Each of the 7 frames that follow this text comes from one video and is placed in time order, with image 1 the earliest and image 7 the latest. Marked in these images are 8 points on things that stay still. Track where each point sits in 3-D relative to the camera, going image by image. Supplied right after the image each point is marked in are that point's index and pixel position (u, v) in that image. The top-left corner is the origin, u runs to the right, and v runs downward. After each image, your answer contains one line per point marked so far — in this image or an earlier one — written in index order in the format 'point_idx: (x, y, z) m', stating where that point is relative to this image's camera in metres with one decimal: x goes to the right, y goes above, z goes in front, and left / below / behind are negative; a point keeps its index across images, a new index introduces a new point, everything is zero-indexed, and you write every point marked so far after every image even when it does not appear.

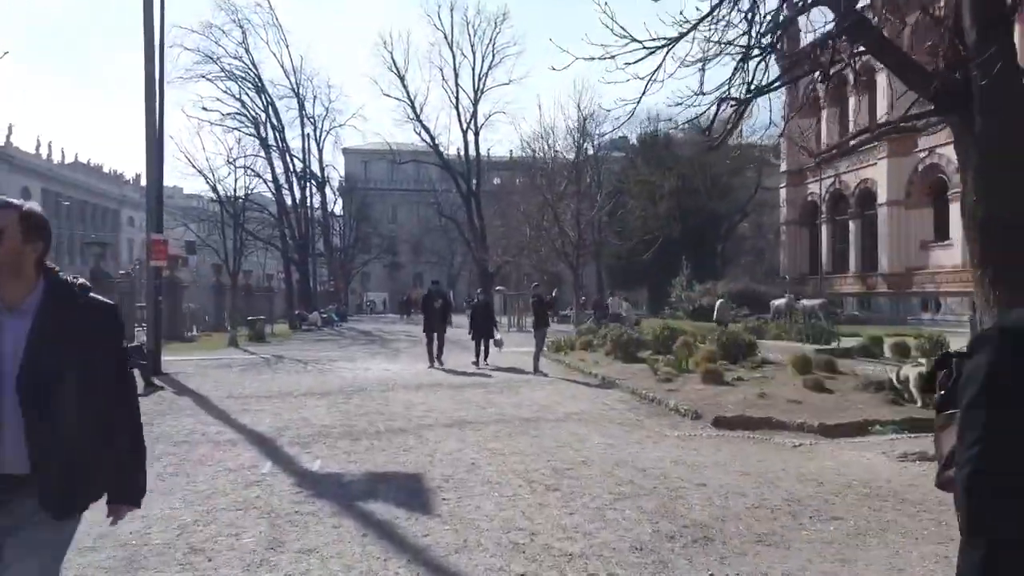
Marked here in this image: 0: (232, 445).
0: (-3.7, -2.1, +9.9) m
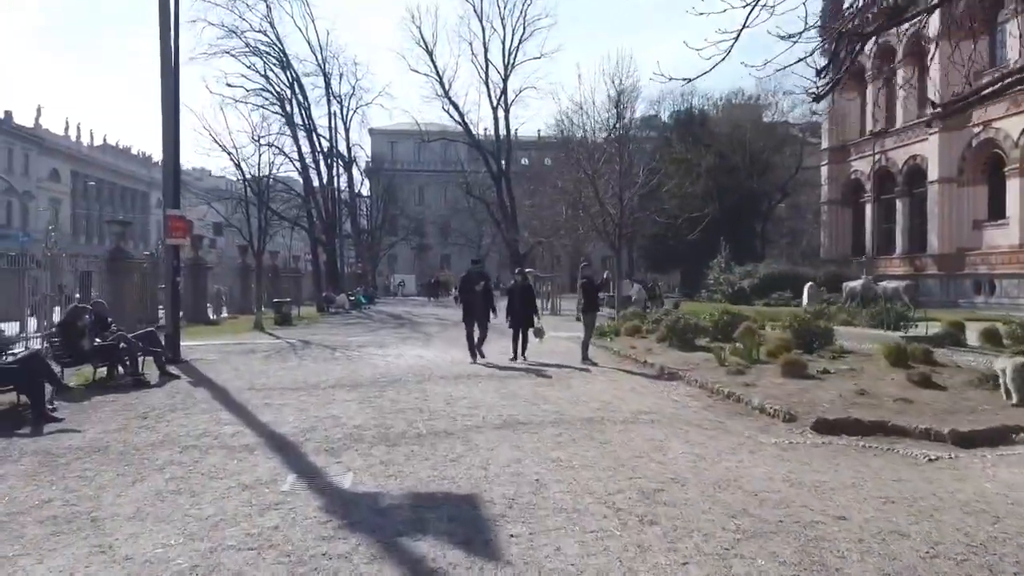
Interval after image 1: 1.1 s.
0: (-3.0, -1.8, +8.4) m
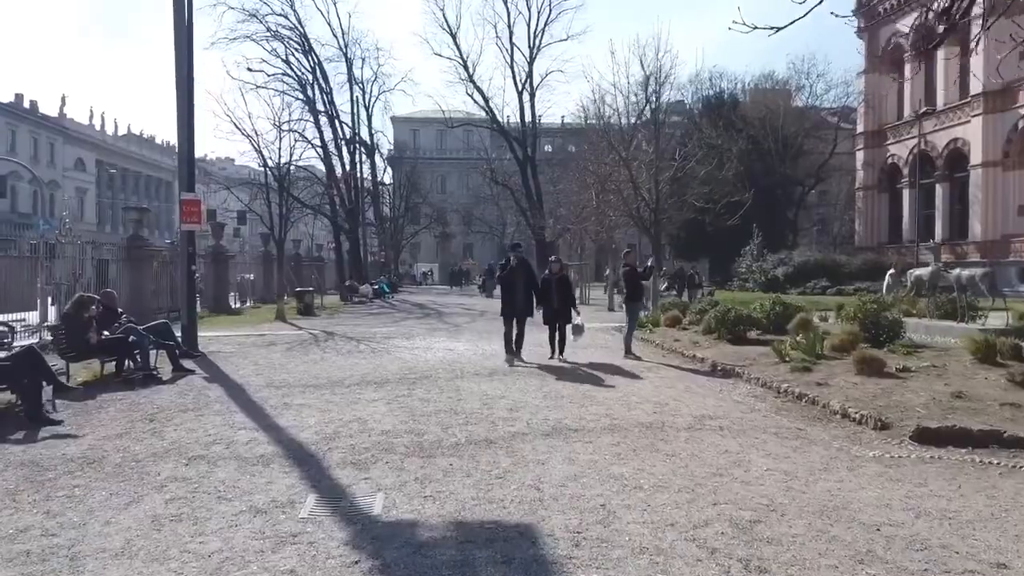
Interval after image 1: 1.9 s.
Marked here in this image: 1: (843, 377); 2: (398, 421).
0: (-2.4, -1.7, +7.3) m
1: (+4.9, -1.3, +11.3) m
2: (-1.4, -1.6, +9.4) m
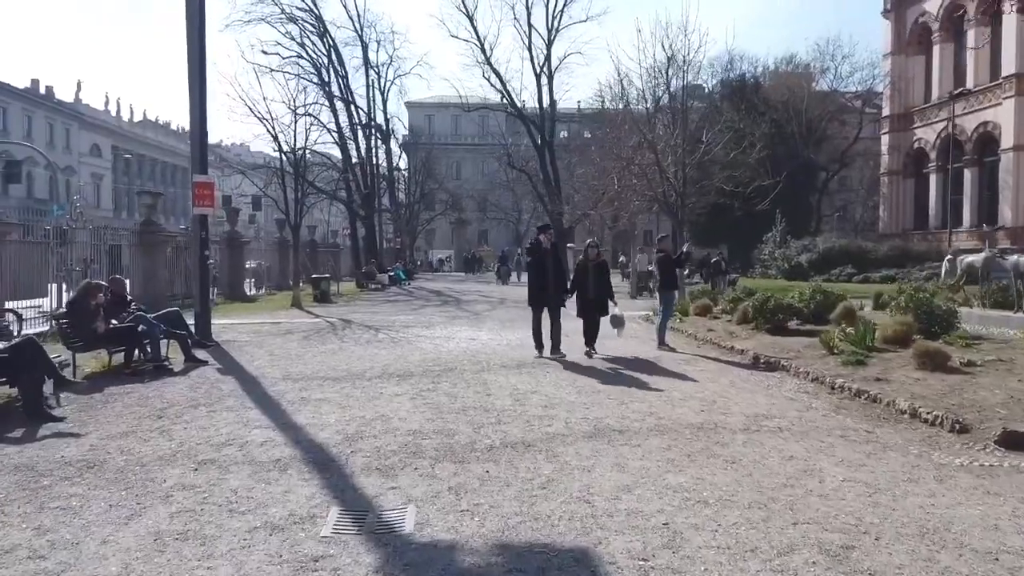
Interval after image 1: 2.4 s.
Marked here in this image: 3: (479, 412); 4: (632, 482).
0: (-2.0, -1.6, +6.6) m
1: (+5.4, -1.2, +10.4) m
2: (-1.0, -1.5, +8.7) m
3: (-0.4, -1.5, +9.1) m
4: (+1.0, -1.6, +6.3) m
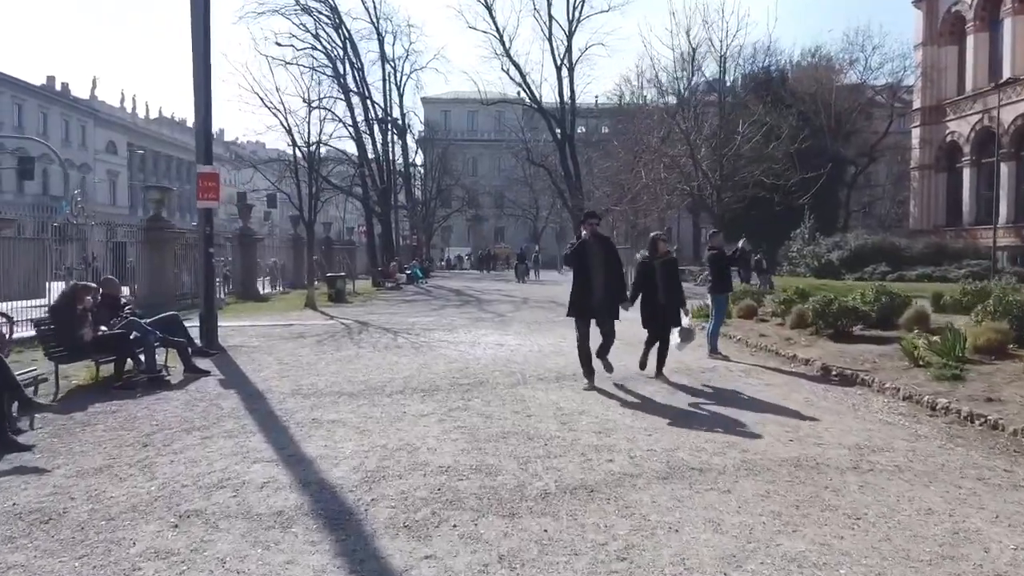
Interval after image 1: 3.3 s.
0: (-1.6, -1.7, +5.2) m
1: (+5.9, -1.2, +8.9) m
2: (-0.5, -1.5, +7.2) m
3: (+0.1, -1.5, +7.6) m
4: (+1.4, -1.7, +4.8) m
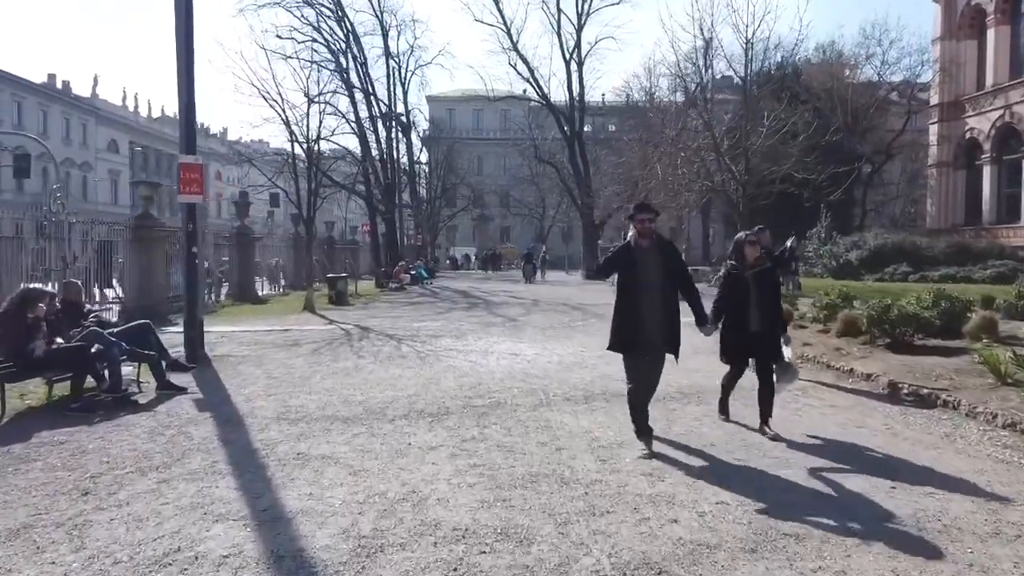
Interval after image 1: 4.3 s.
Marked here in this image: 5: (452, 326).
0: (-1.4, -1.7, +3.7) m
1: (+6.2, -1.3, +7.3) m
2: (-0.3, -1.6, +5.7) m
3: (+0.4, -1.6, +6.1) m
4: (+1.7, -1.7, +3.3) m
5: (-1.5, -0.9, +18.8) m
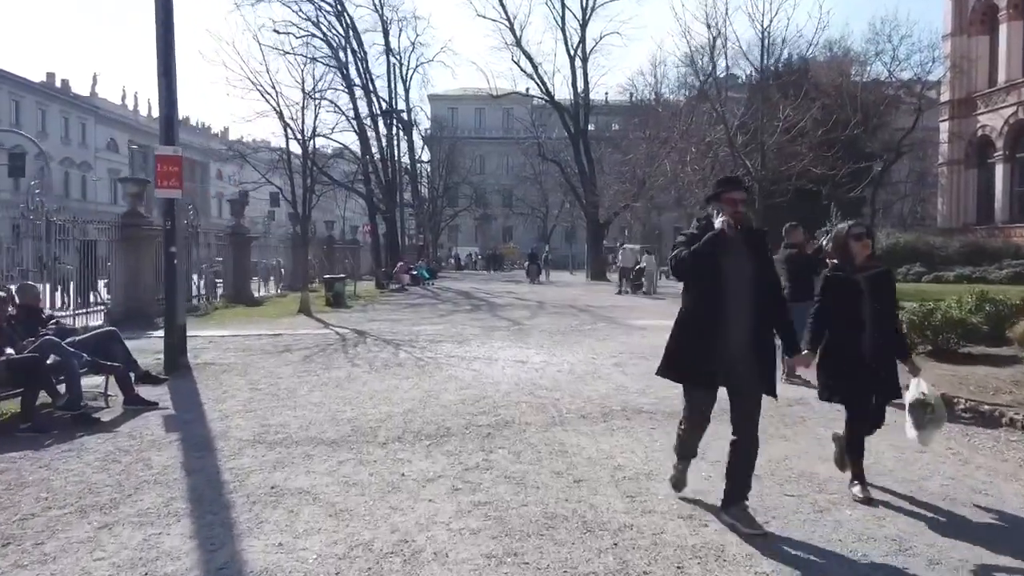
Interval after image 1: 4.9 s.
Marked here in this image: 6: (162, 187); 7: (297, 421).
0: (-1.3, -1.8, +2.6) m
1: (+6.3, -1.3, +6.3) m
2: (-0.2, -1.7, +4.7) m
3: (+0.4, -1.6, +5.1) m
4: (+1.7, -1.8, +2.3) m
5: (-1.4, -1.0, +17.7) m
6: (-5.6, +1.6, +12.2) m
7: (-2.4, -1.5, +8.2) m
